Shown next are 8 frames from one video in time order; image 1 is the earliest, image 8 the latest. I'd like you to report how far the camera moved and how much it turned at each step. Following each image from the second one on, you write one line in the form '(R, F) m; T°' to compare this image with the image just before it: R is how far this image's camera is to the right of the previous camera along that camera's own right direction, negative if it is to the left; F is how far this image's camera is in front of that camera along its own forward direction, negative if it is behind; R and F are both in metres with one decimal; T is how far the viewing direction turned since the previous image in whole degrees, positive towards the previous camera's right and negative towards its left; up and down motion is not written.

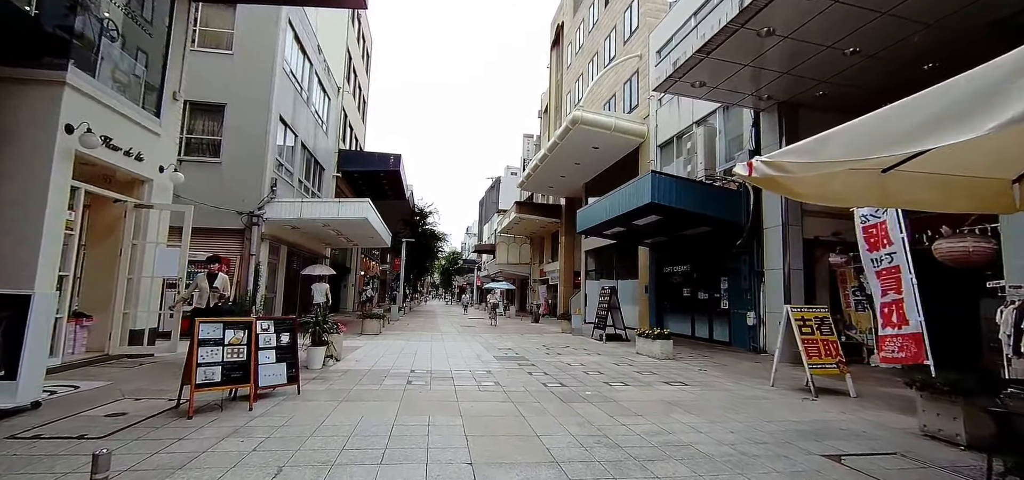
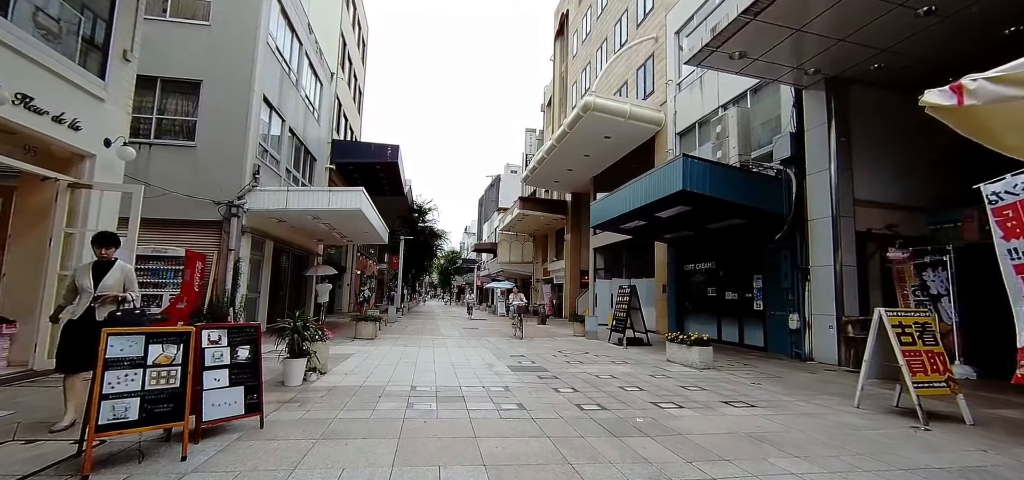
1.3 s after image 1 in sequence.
(-0.3, +1.3) m; 0°
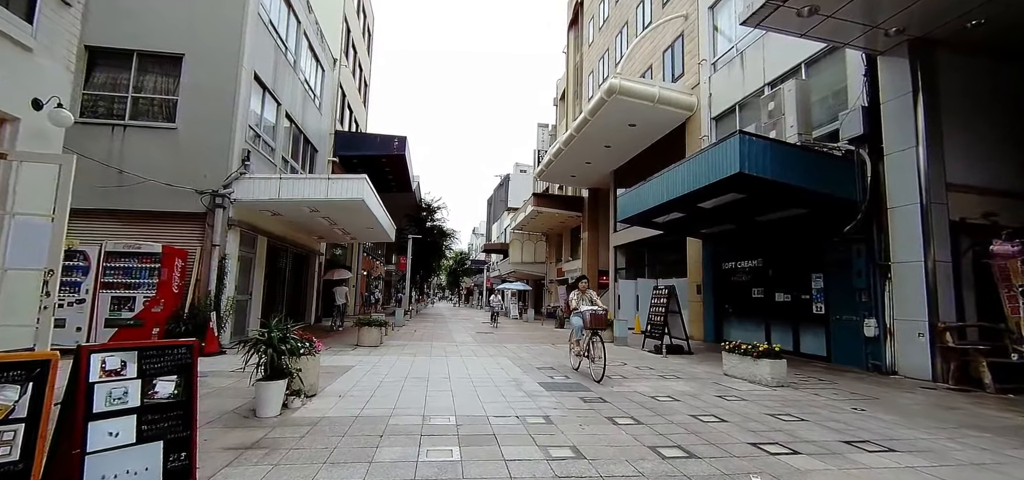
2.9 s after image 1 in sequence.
(-0.4, +1.4) m; -1°
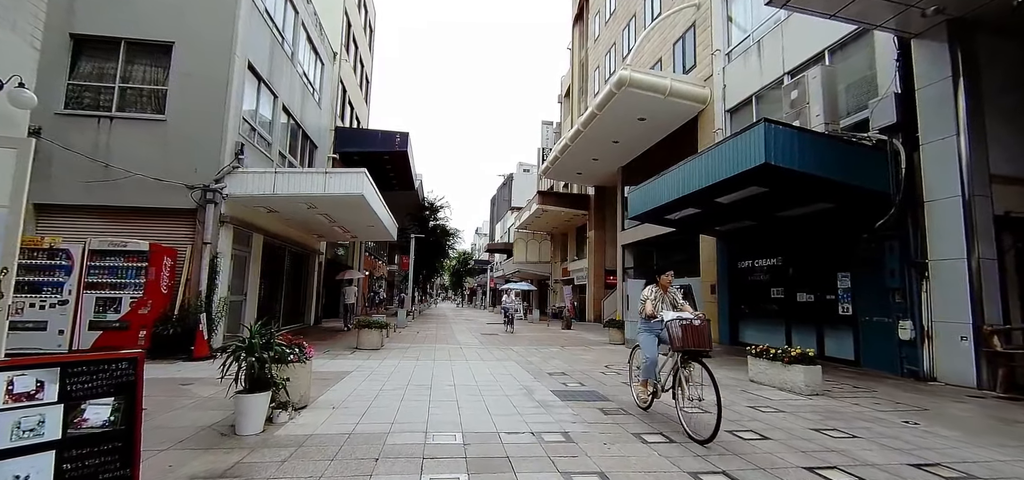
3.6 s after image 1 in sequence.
(-0.1, +0.5) m; 0°
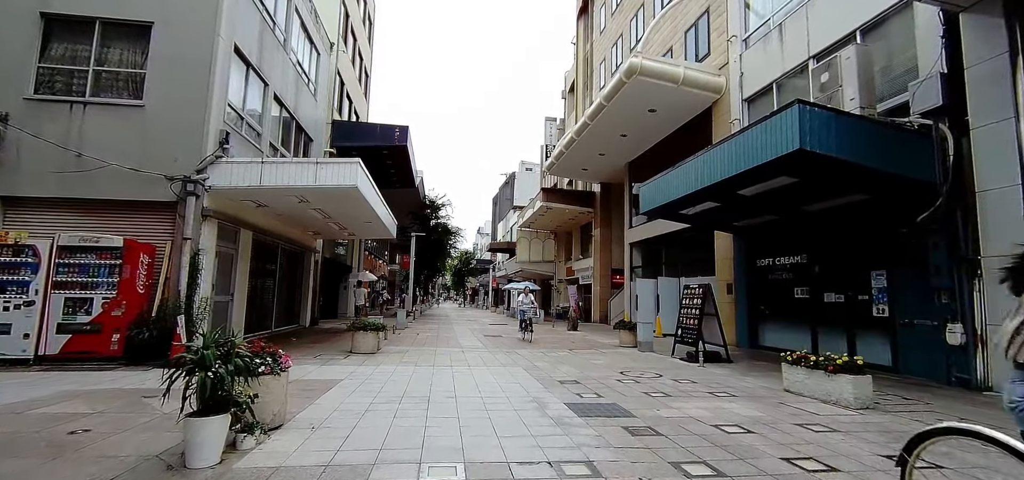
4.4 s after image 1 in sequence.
(-0.1, +0.7) m; 0°
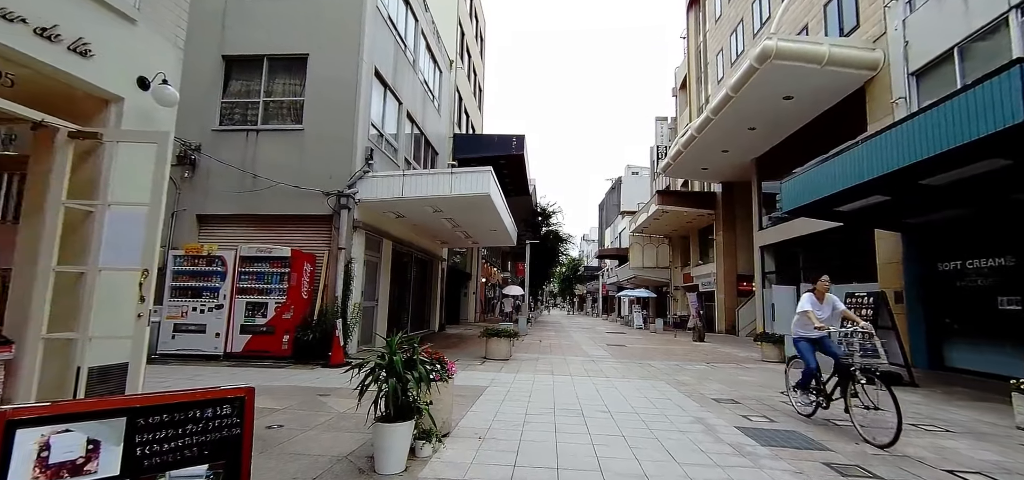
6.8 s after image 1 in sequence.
(-0.7, +0.1) m; -12°
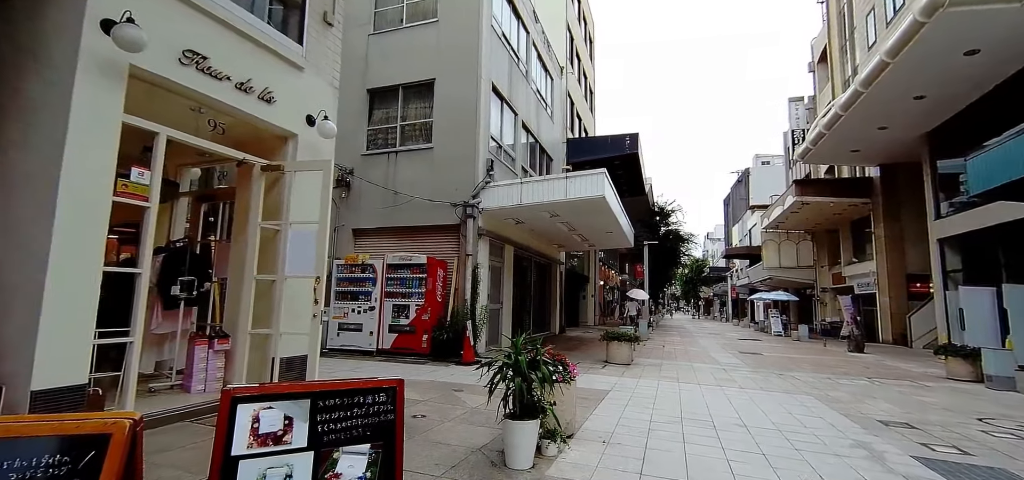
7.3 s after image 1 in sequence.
(0.0, -0.2) m; -15°
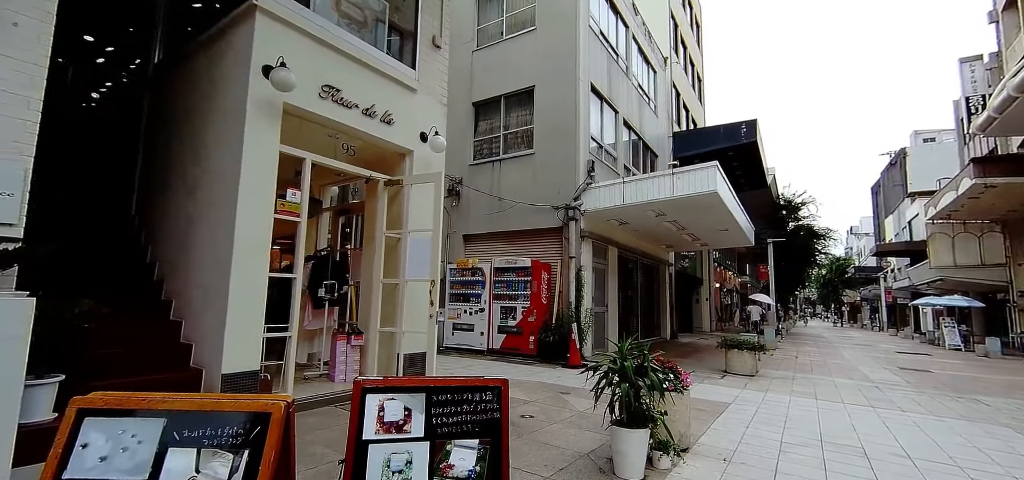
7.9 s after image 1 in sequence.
(+0.1, 0.0) m; -14°
